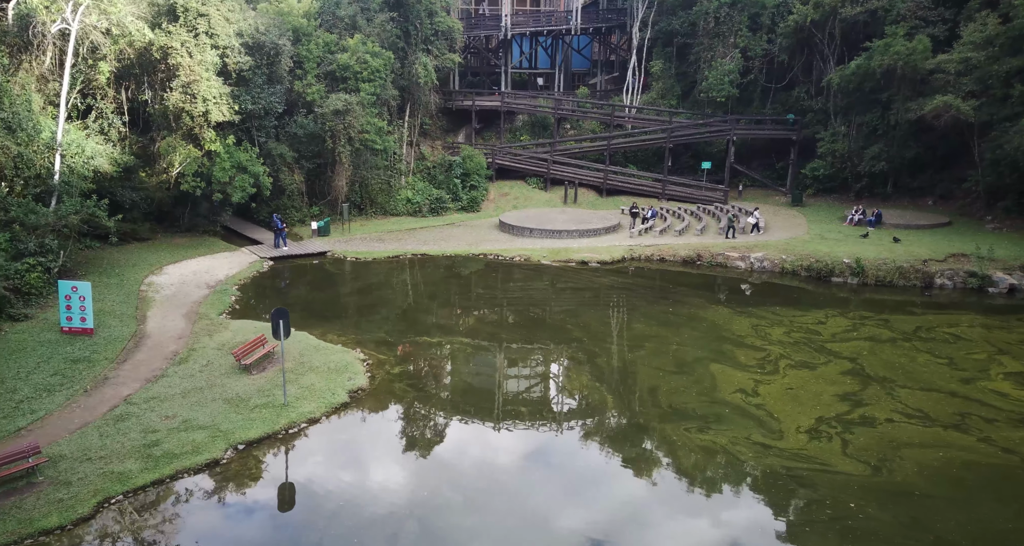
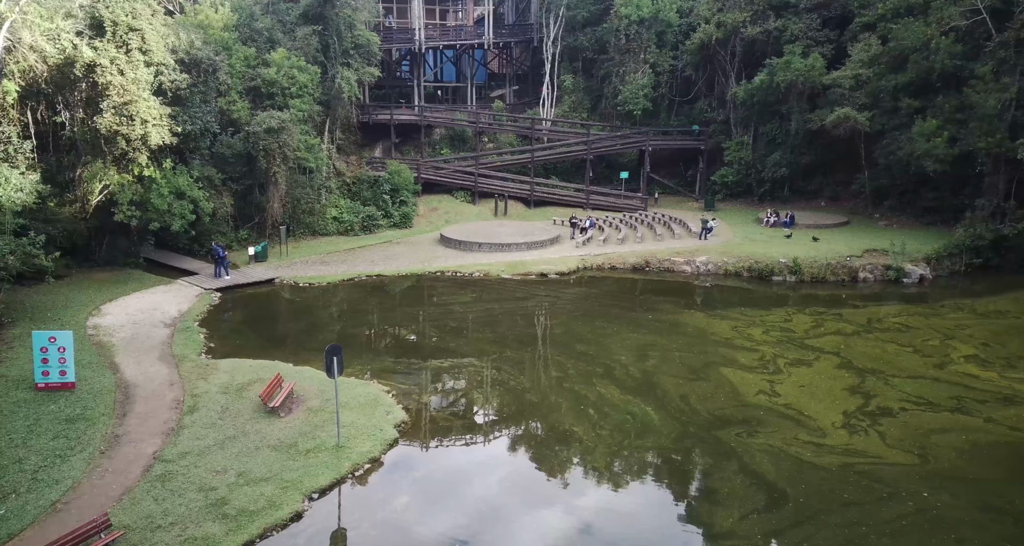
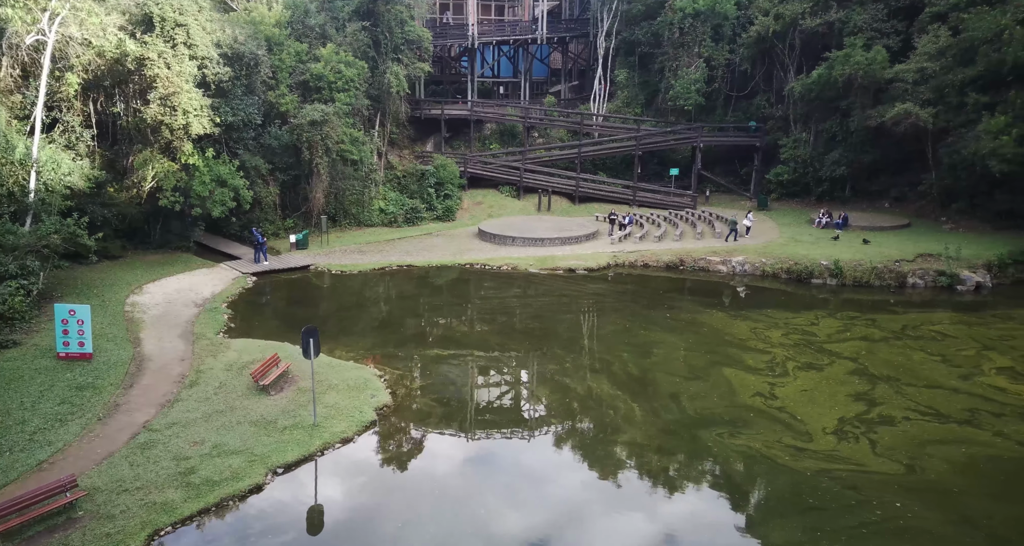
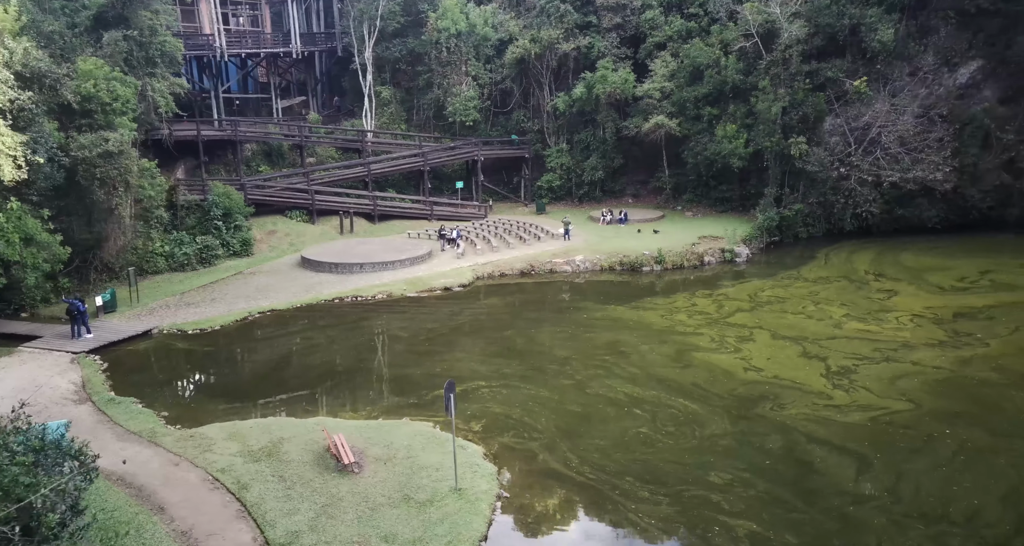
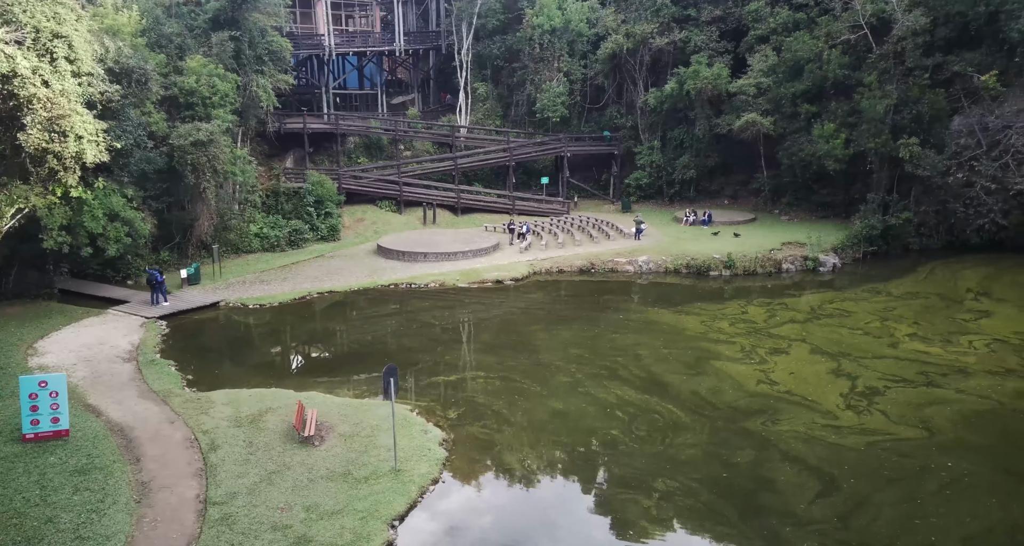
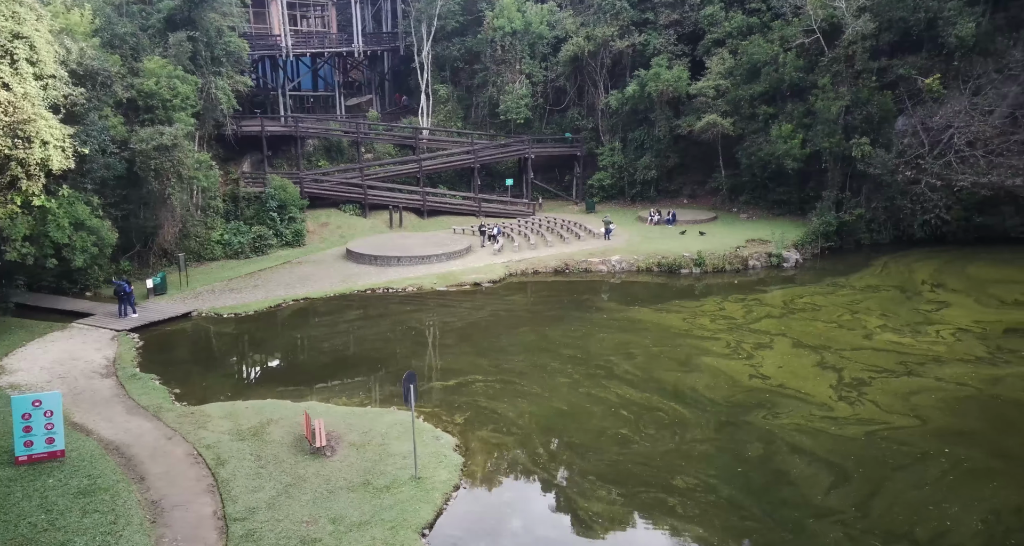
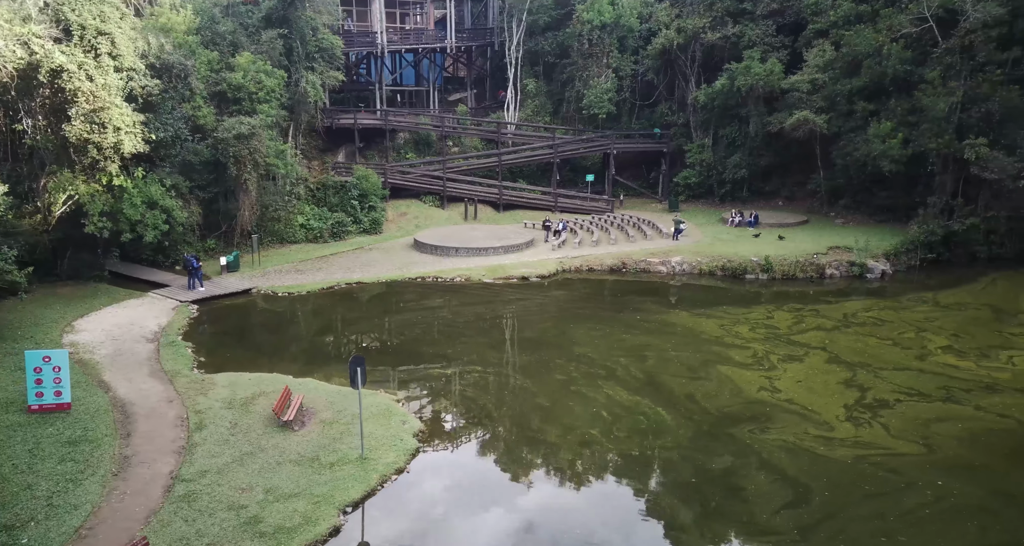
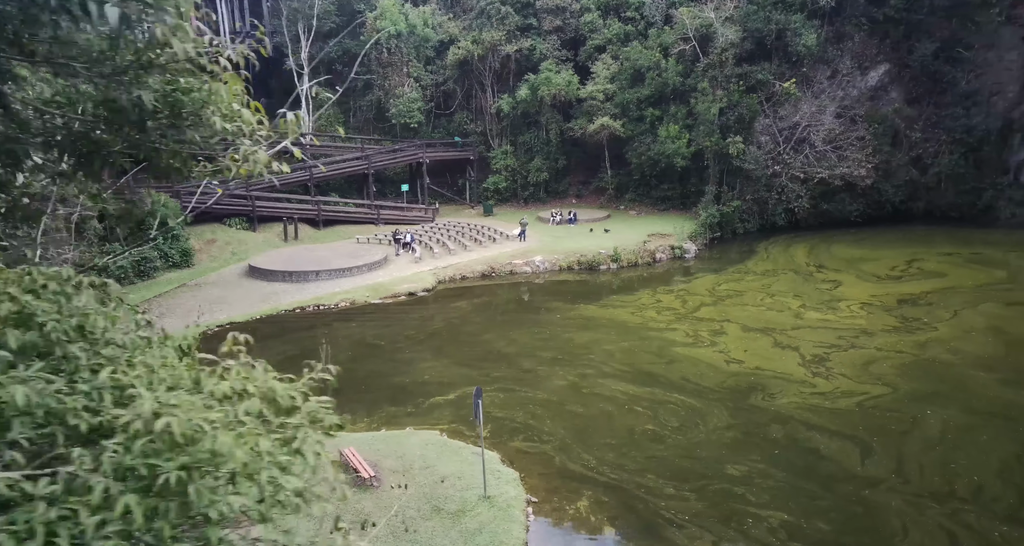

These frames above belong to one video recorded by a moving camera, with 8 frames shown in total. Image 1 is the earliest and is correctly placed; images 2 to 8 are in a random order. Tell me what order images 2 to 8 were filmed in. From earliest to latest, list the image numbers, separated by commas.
3, 2, 7, 5, 6, 4, 8
